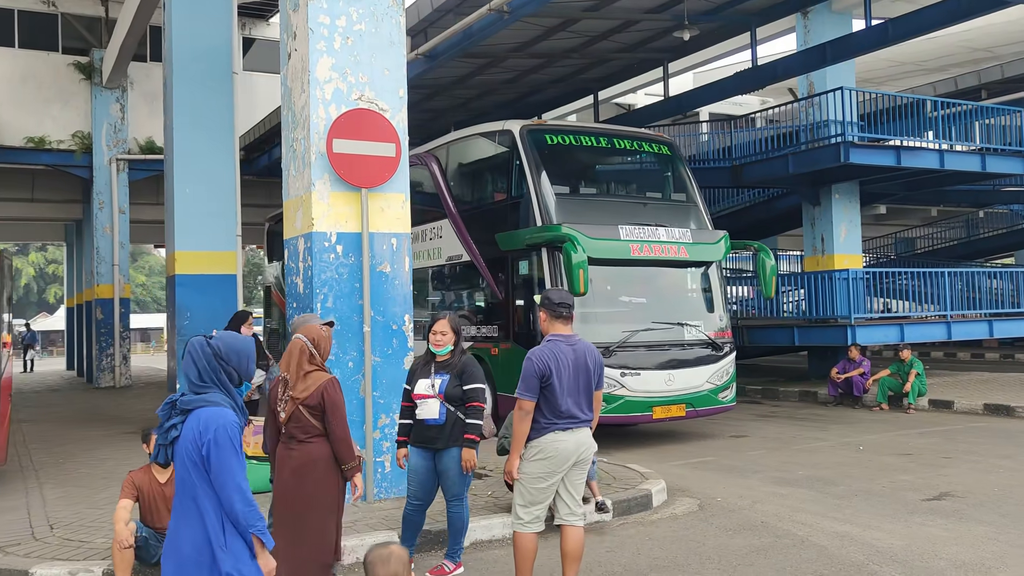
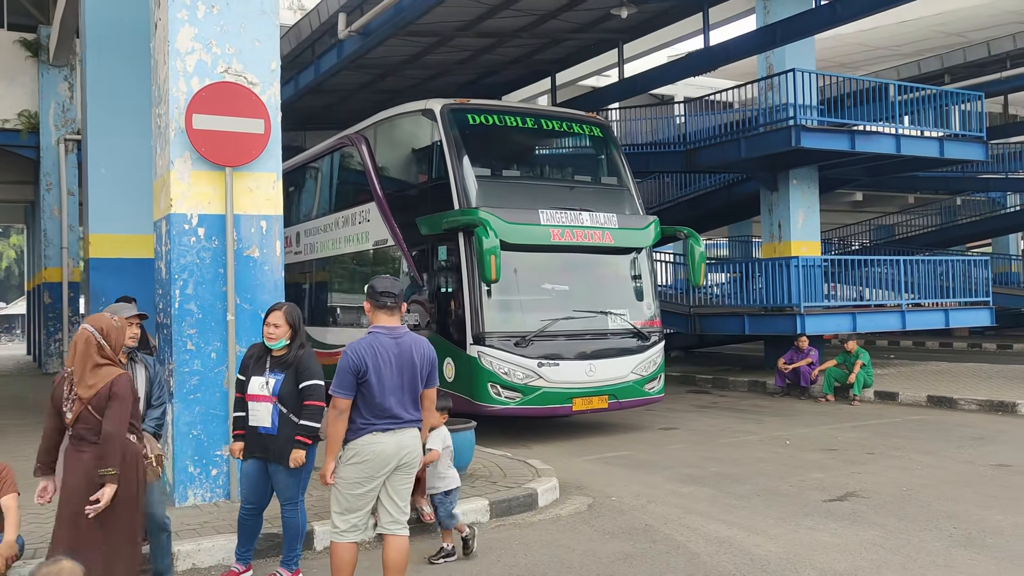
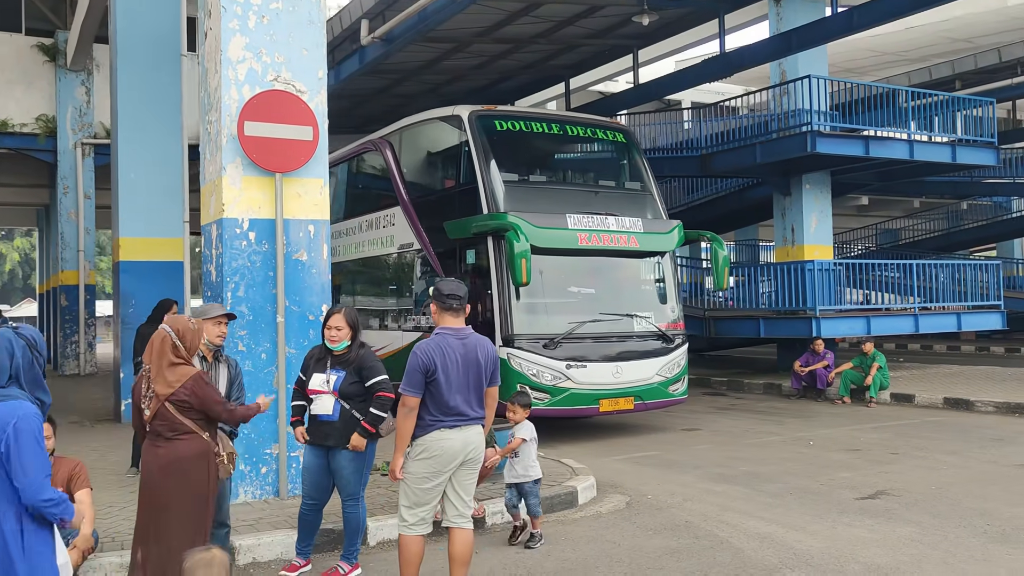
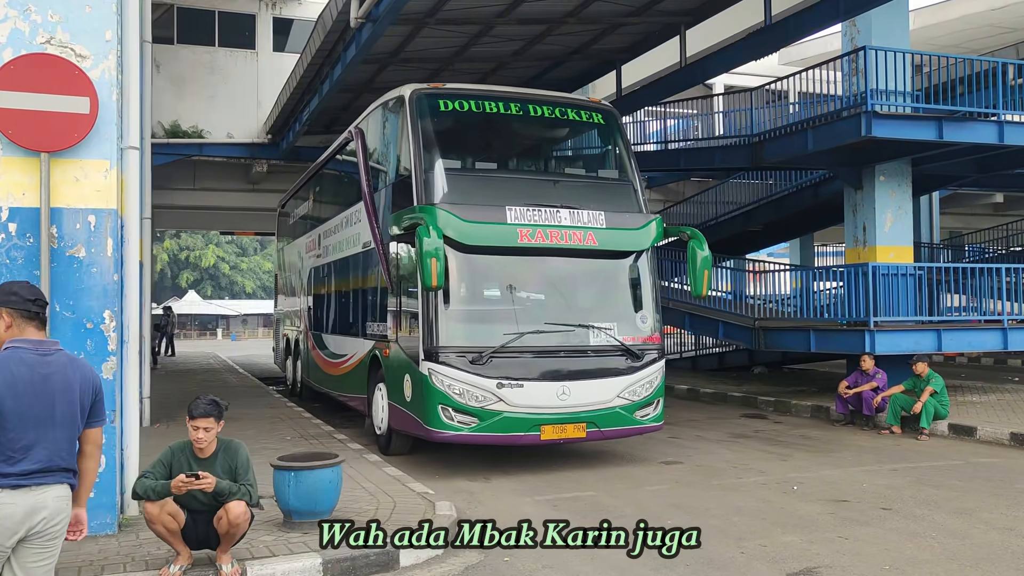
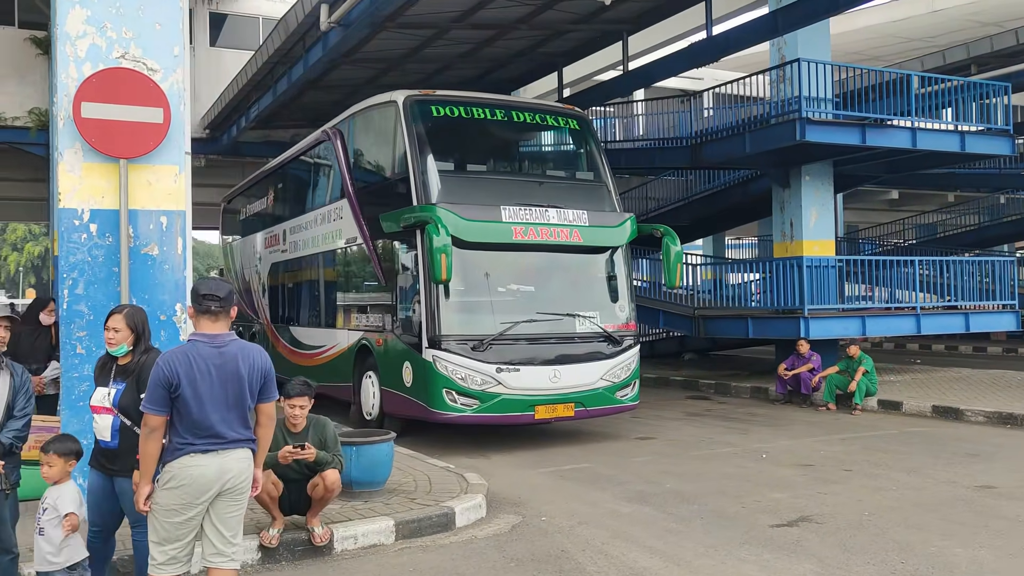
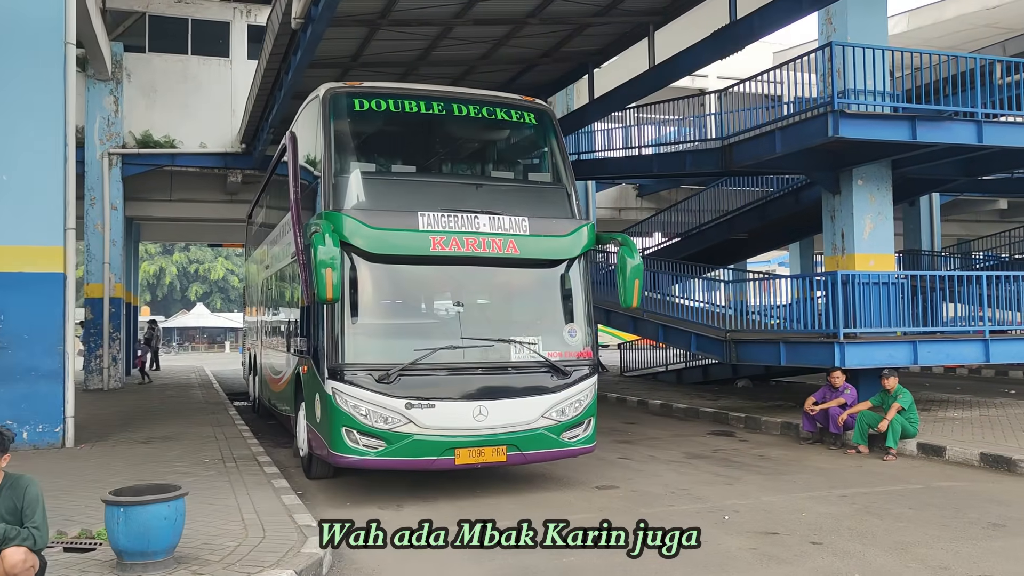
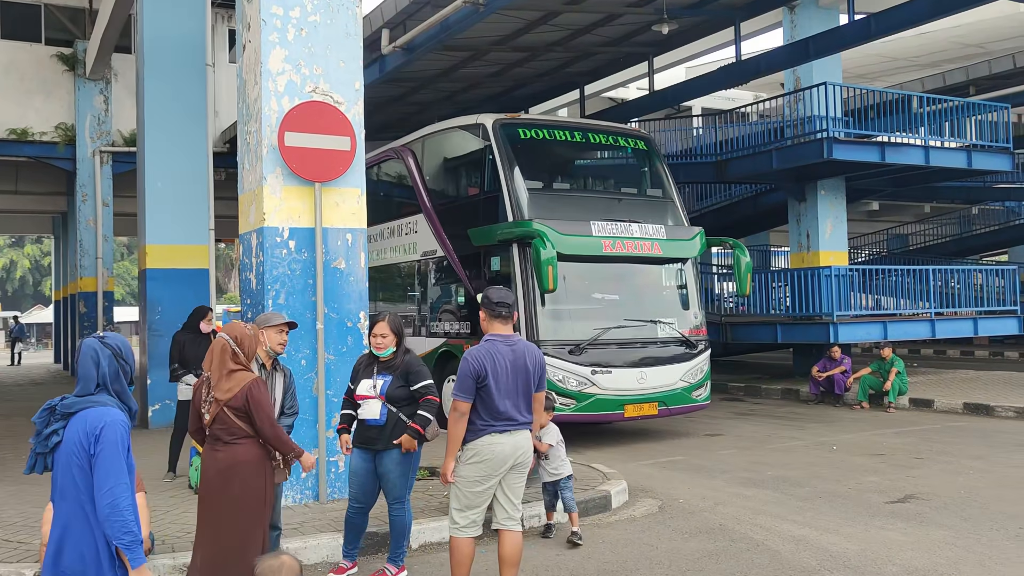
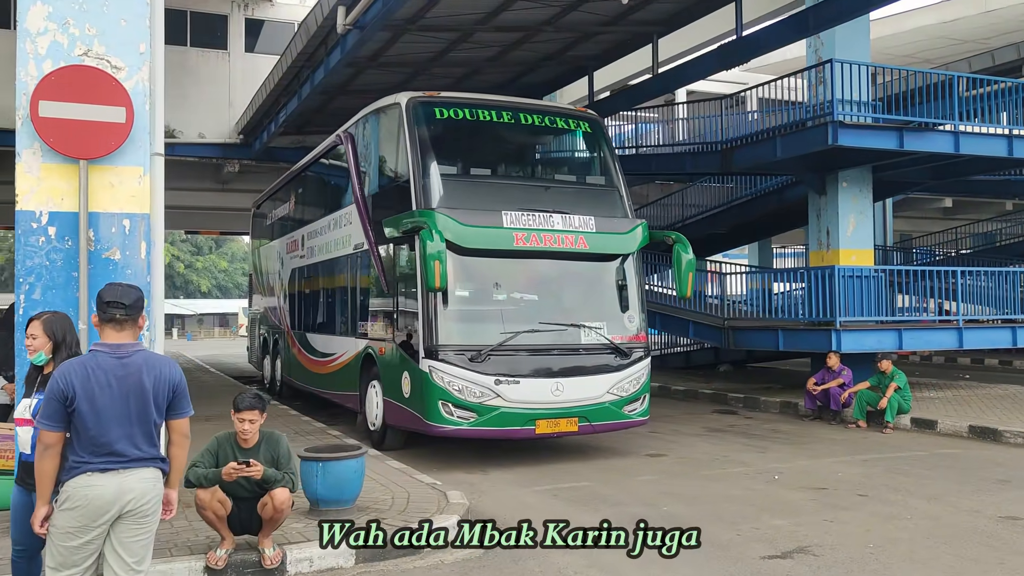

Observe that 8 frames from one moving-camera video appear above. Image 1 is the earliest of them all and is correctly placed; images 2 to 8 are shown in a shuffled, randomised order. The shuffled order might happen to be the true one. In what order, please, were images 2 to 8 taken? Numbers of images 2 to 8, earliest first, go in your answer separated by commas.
7, 3, 2, 5, 8, 4, 6
